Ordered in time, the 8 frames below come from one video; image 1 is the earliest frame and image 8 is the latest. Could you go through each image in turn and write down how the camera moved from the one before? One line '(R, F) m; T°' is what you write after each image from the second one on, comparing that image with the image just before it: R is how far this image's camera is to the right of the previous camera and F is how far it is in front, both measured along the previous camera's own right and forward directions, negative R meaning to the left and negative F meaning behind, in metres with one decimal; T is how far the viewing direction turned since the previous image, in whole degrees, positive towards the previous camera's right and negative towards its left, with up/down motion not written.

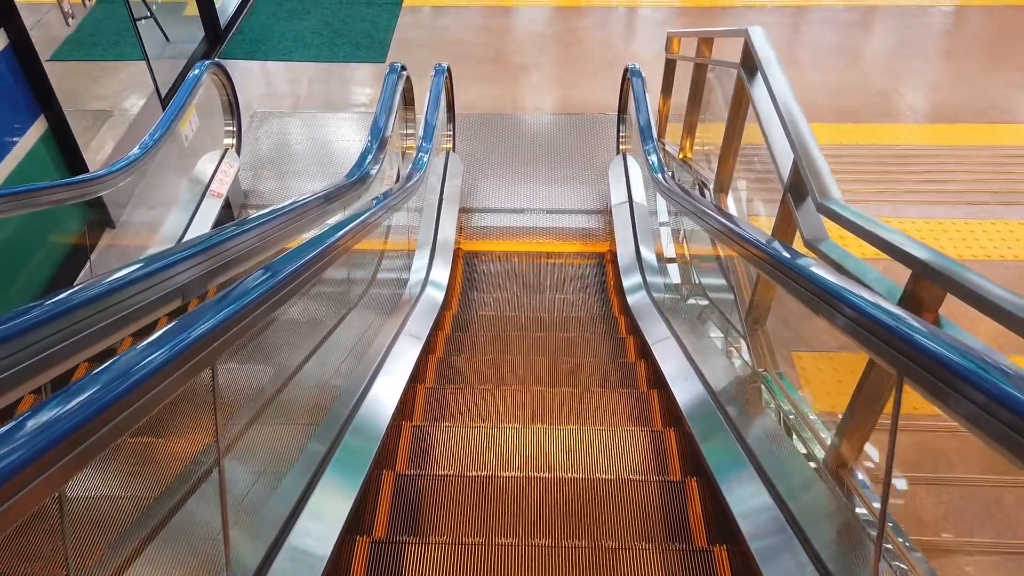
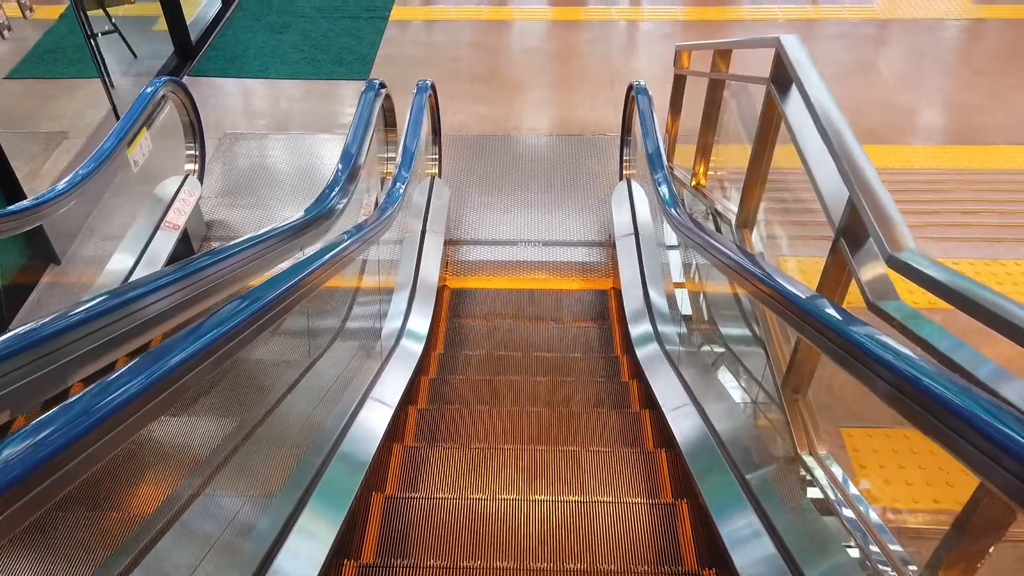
(0.0, +0.5) m; 0°
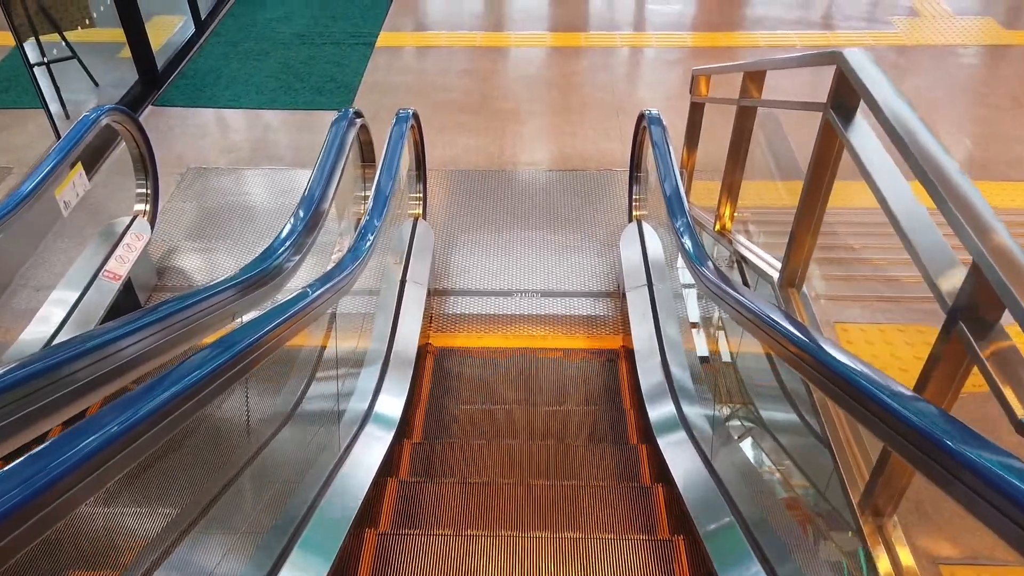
(0.0, +0.5) m; 0°
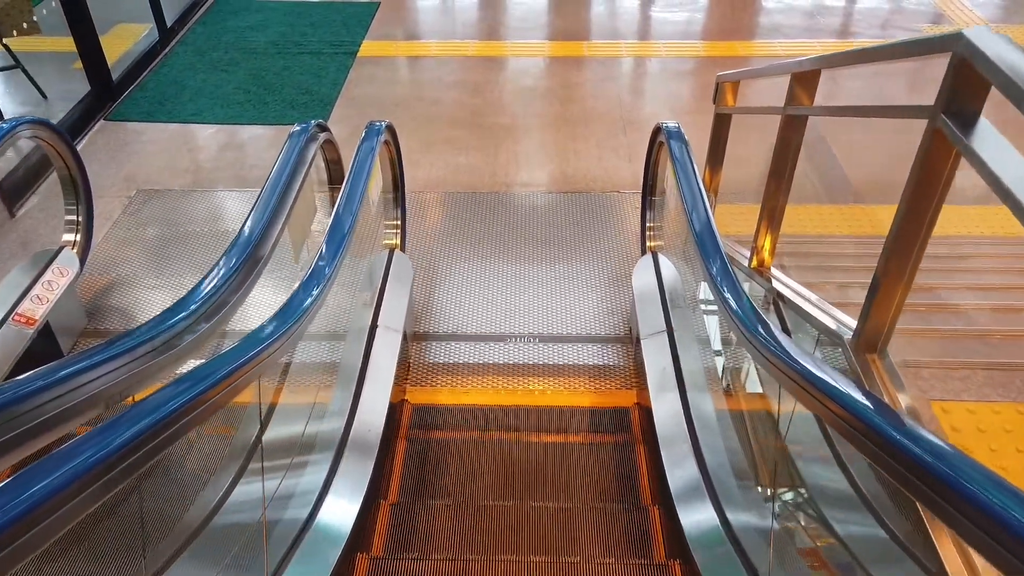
(0.0, +0.6) m; 0°
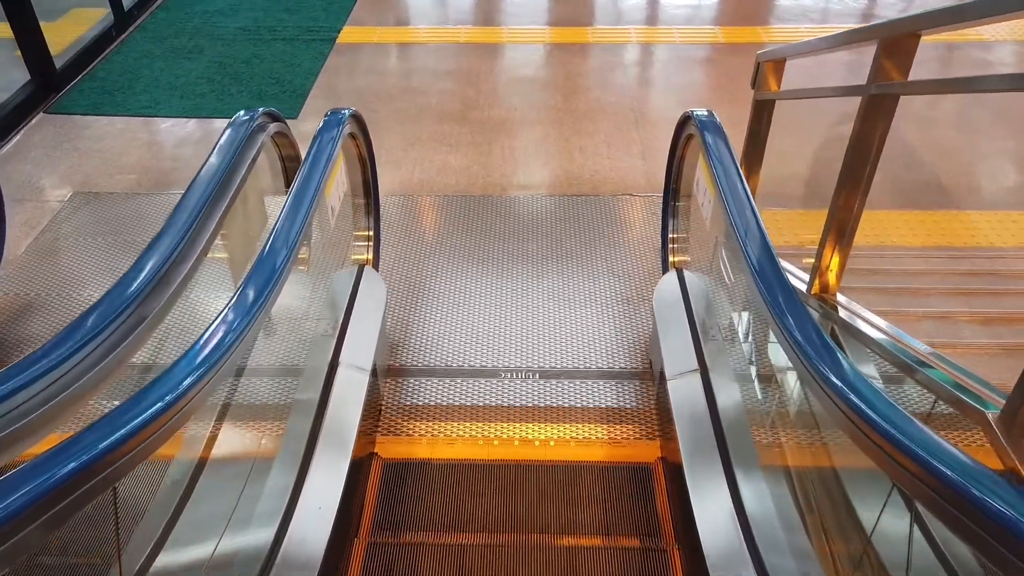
(0.0, +0.6) m; 0°
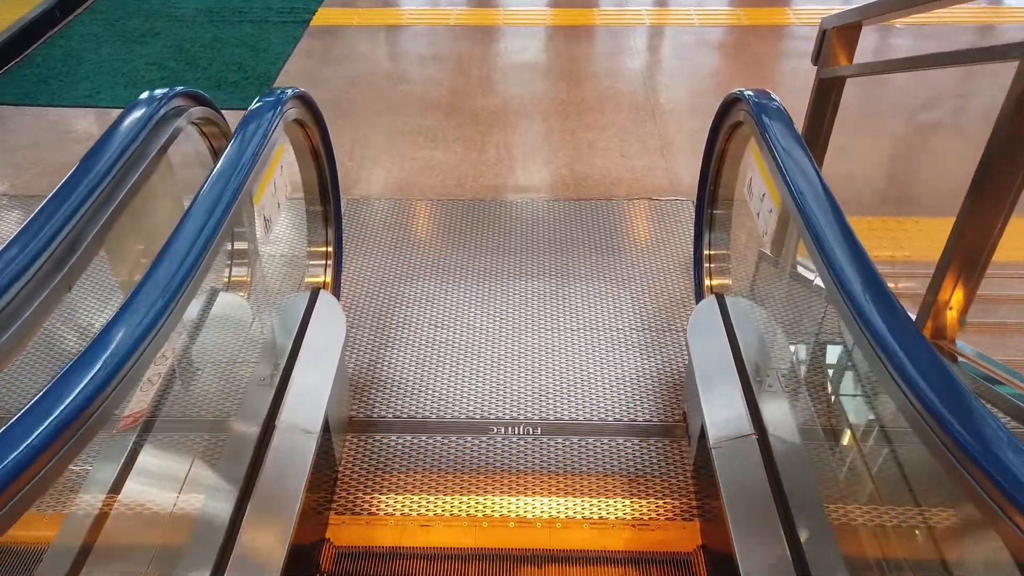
(0.0, +0.6) m; 0°
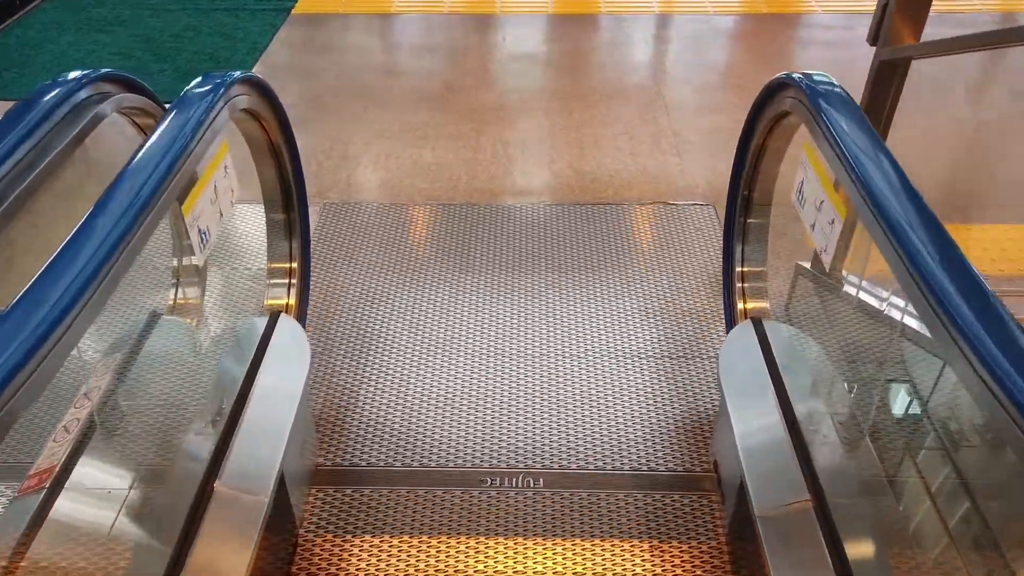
(0.0, +0.3) m; 0°
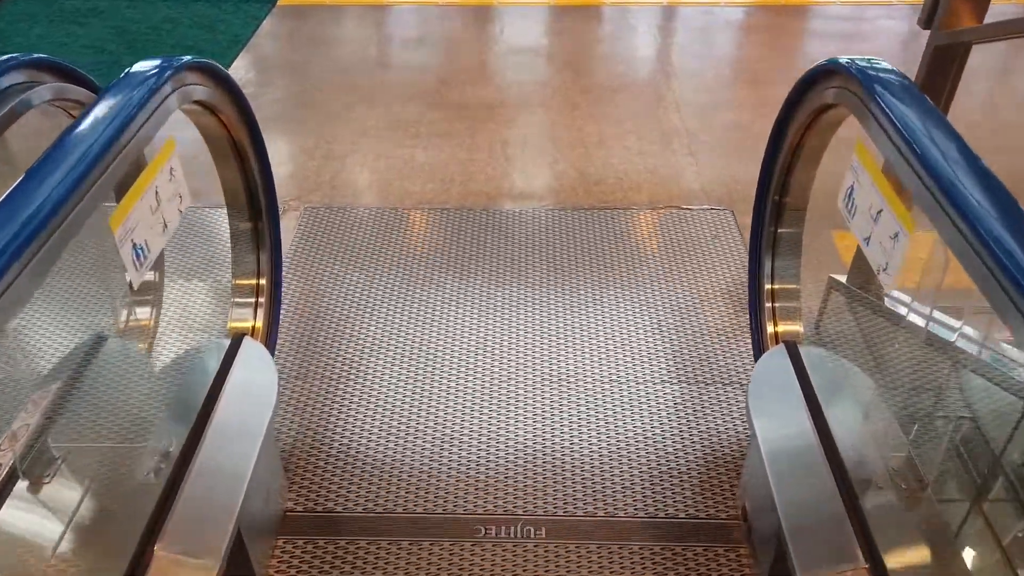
(0.0, +0.2) m; 0°
